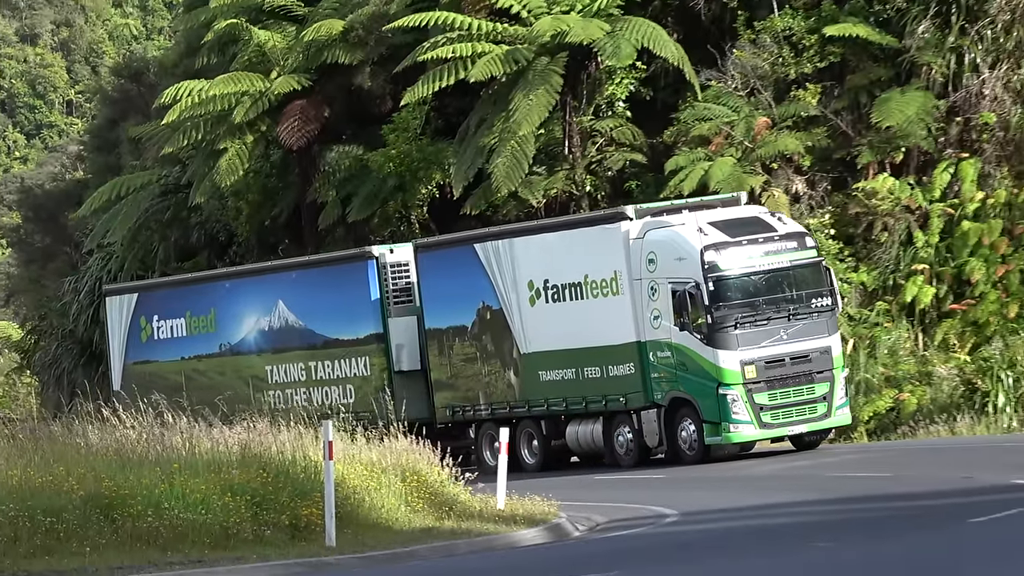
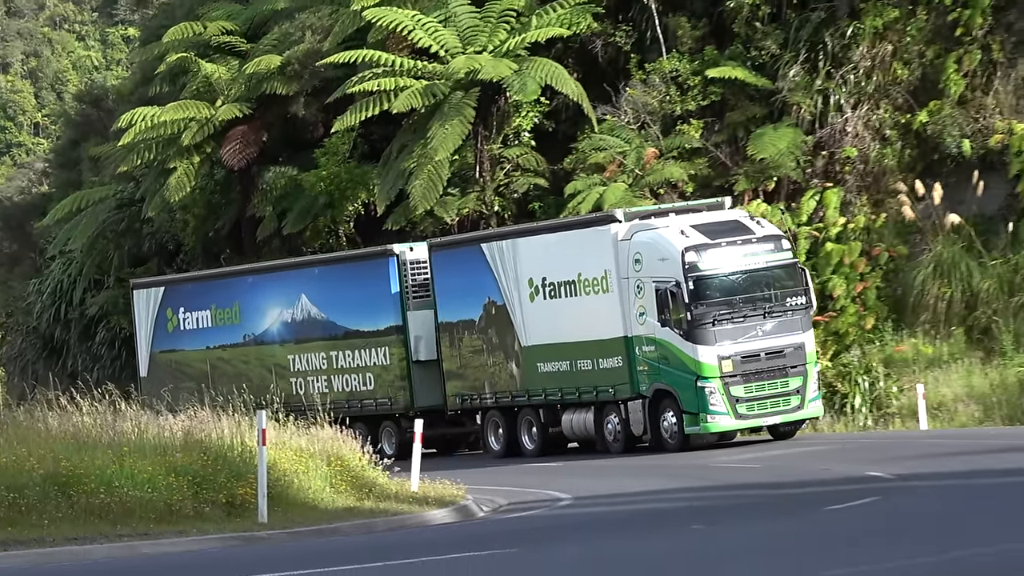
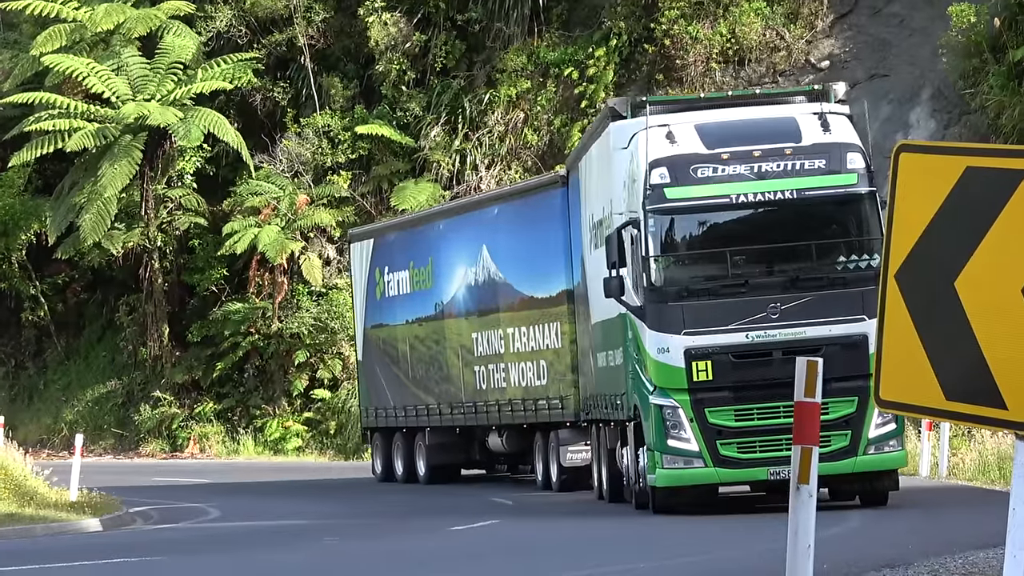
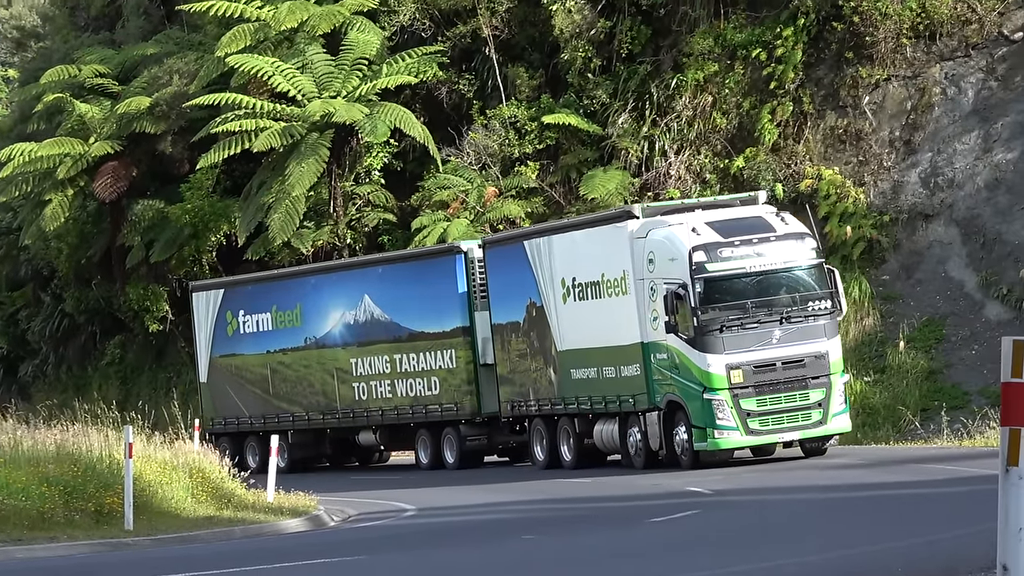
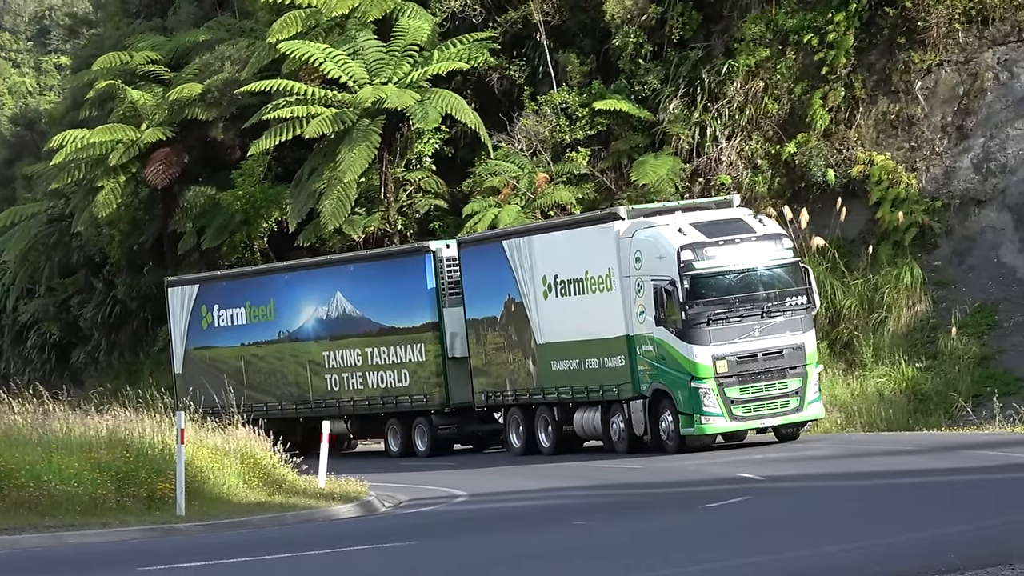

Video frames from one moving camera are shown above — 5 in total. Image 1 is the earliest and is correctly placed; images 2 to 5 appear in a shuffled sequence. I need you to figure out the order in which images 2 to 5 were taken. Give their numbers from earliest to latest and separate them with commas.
2, 5, 4, 3
